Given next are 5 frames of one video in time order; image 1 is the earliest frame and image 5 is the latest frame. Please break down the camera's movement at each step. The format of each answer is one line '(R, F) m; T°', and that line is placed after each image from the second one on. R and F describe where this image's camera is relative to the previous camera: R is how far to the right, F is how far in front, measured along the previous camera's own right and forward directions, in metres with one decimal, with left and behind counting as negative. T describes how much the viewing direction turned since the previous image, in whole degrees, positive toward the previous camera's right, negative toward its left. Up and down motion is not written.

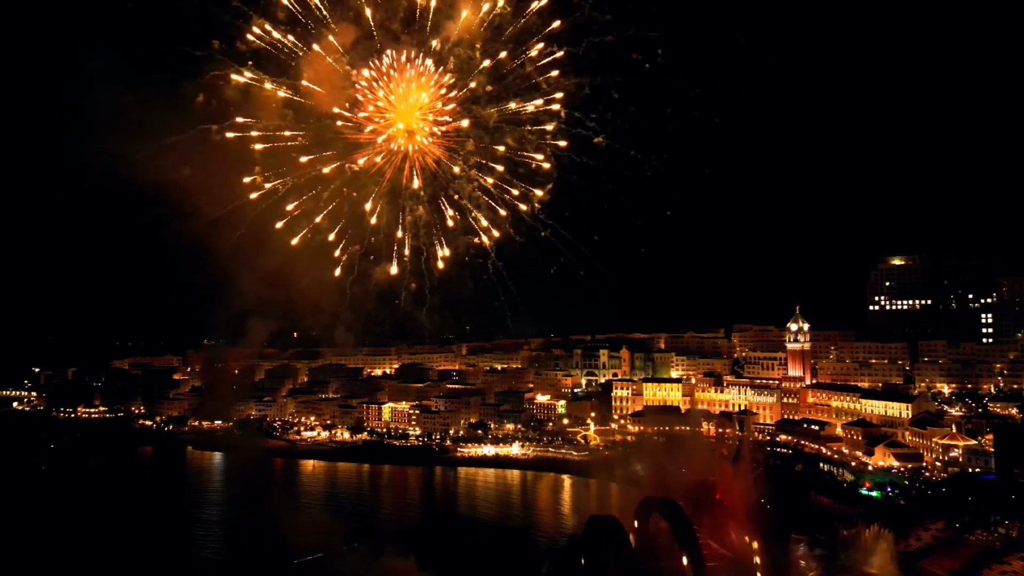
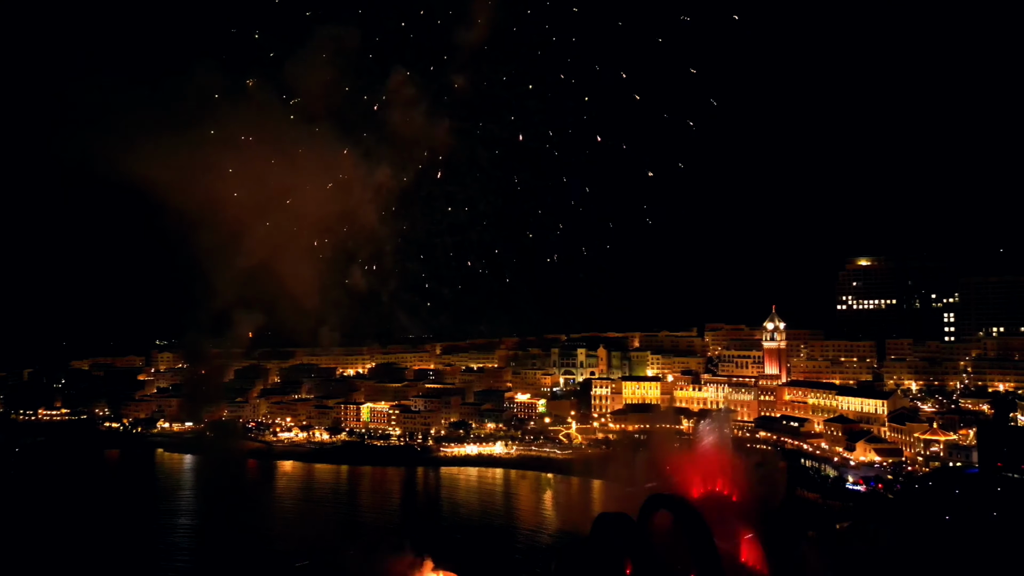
(-0.7, 0.0) m; +3°
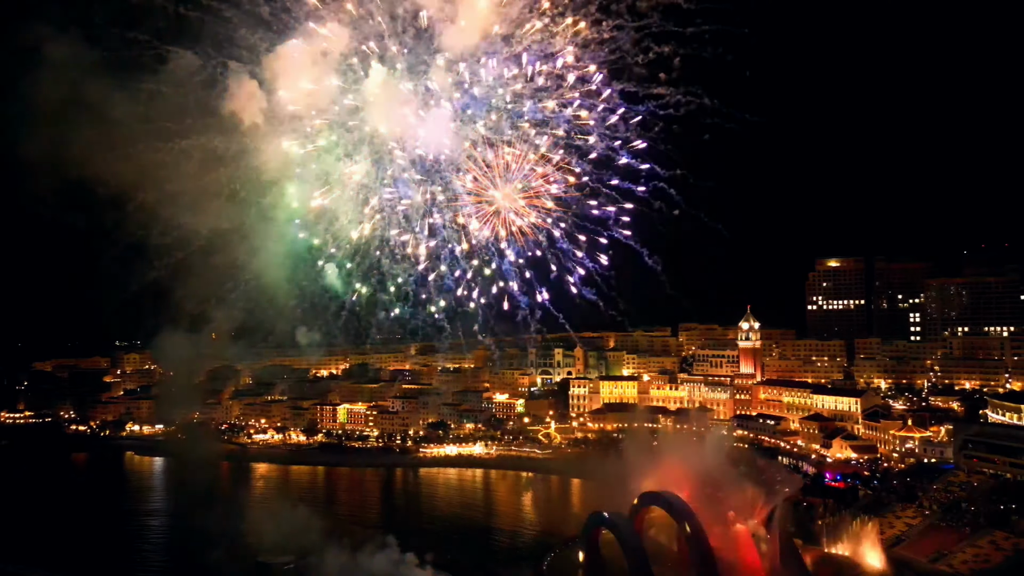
(-0.4, 0.0) m; +3°
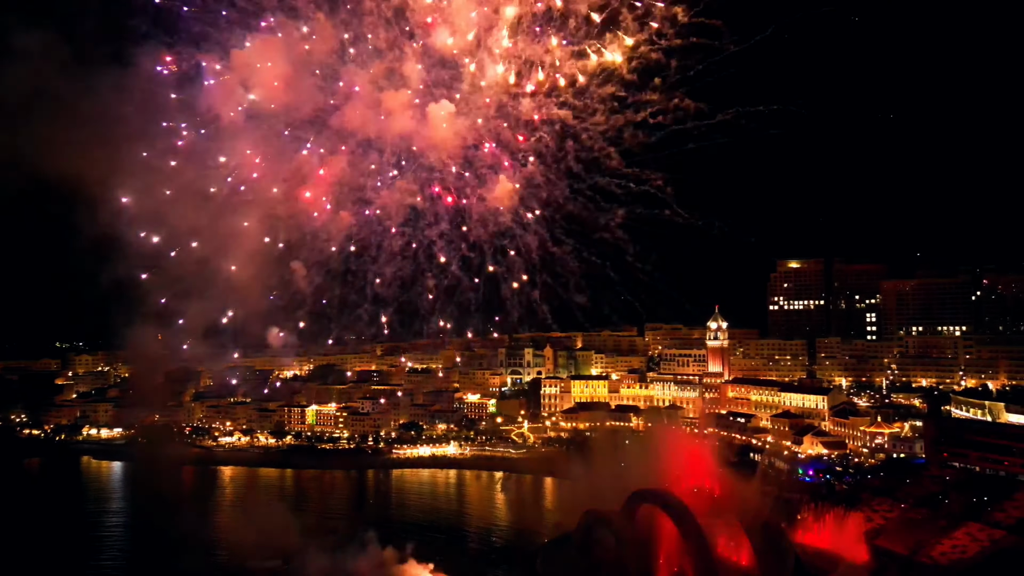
(-0.6, 0.0) m; +4°
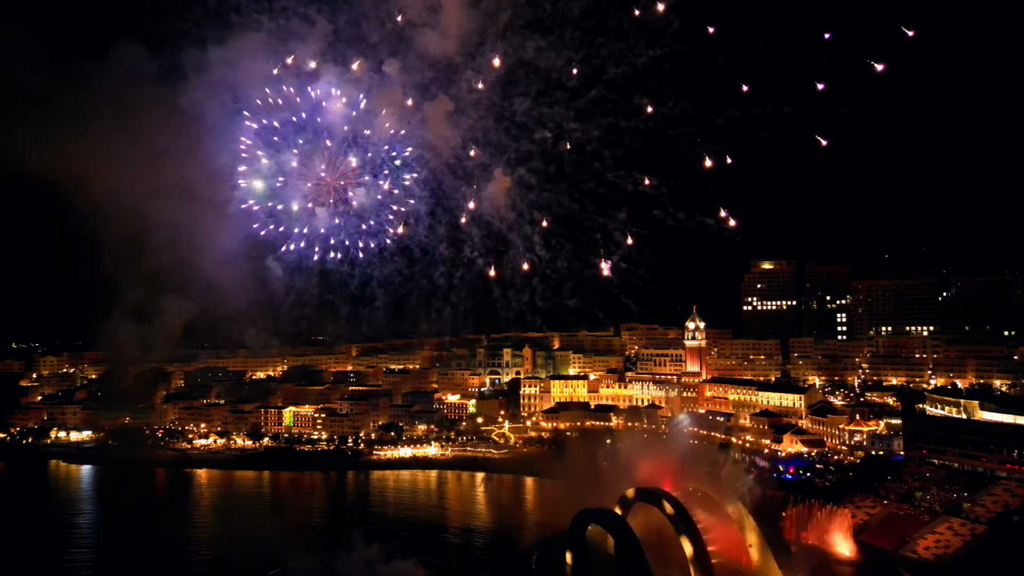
(-0.4, 0.0) m; +3°
